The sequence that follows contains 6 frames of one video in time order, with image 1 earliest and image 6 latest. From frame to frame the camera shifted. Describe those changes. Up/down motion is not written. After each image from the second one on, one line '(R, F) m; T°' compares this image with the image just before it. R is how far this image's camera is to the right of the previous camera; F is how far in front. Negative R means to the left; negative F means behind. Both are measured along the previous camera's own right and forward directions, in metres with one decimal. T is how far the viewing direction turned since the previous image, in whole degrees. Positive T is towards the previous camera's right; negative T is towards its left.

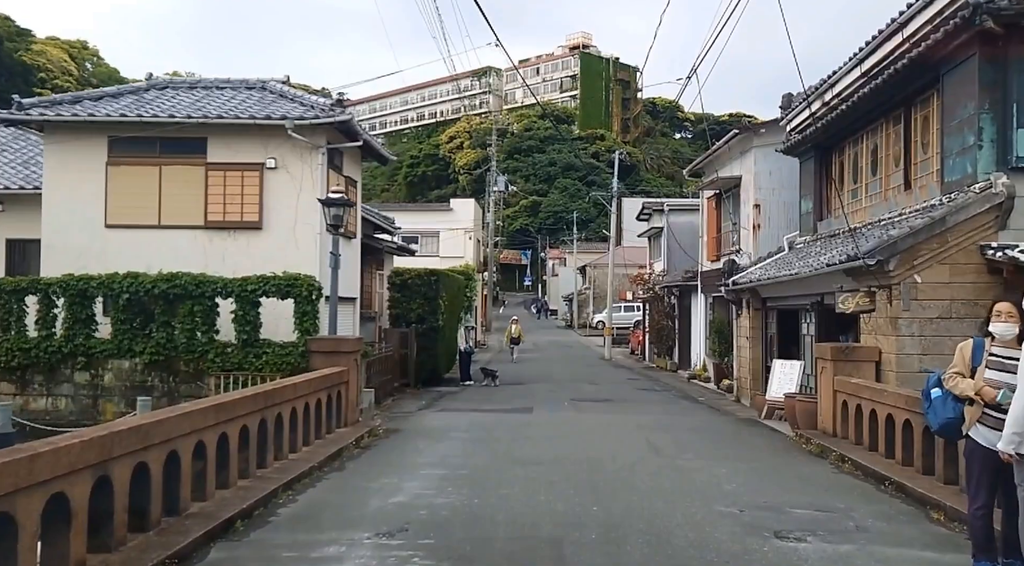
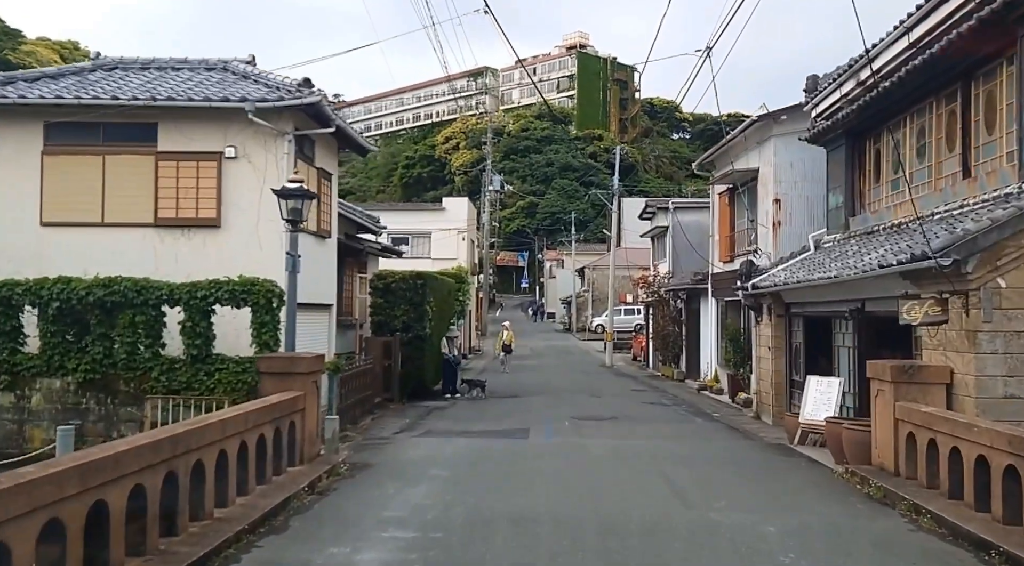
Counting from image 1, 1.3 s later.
(+0.1, +2.2) m; 0°
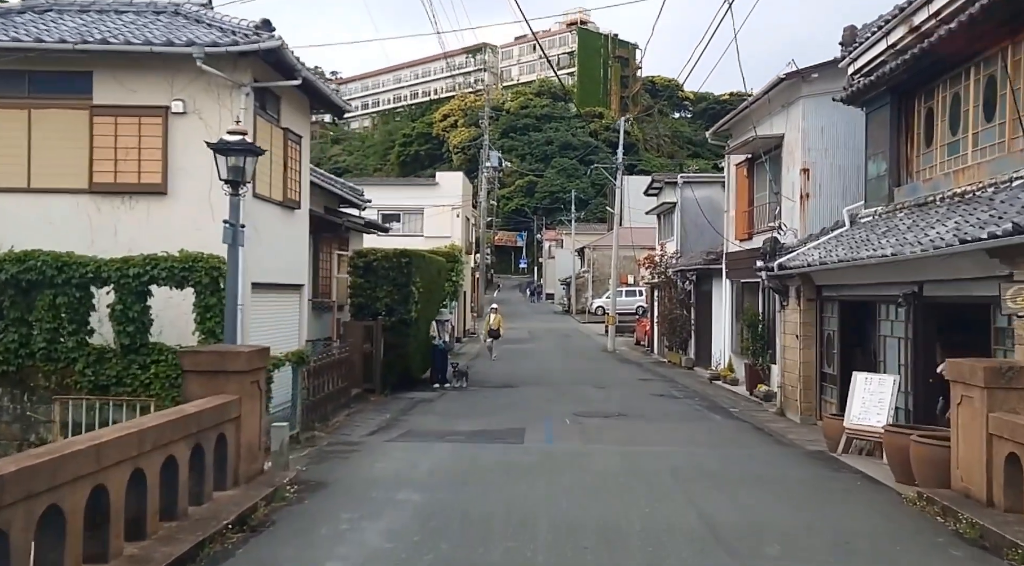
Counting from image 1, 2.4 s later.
(+0.1, +2.2) m; 0°
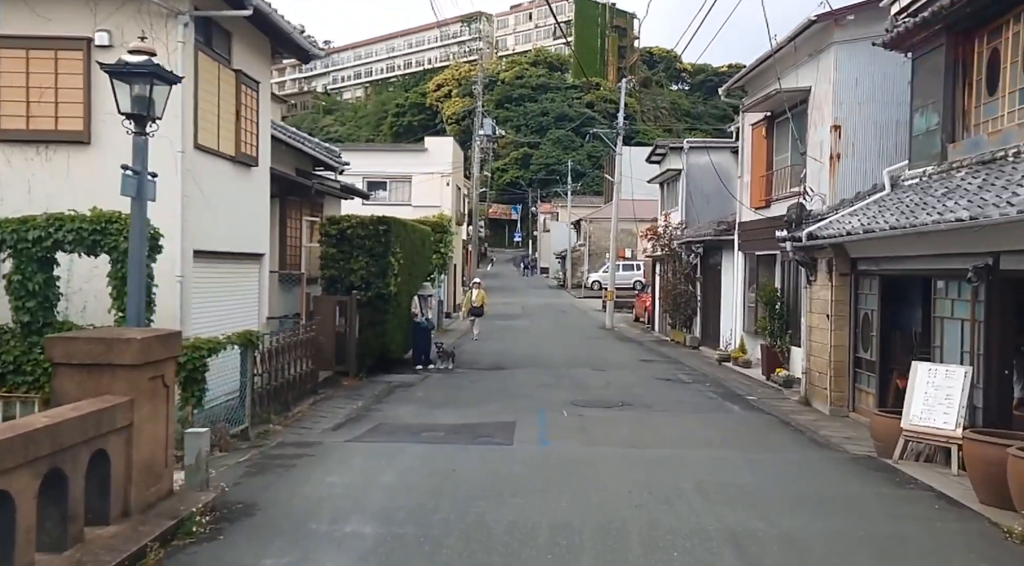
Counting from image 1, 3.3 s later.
(+0.1, +2.1) m; 0°
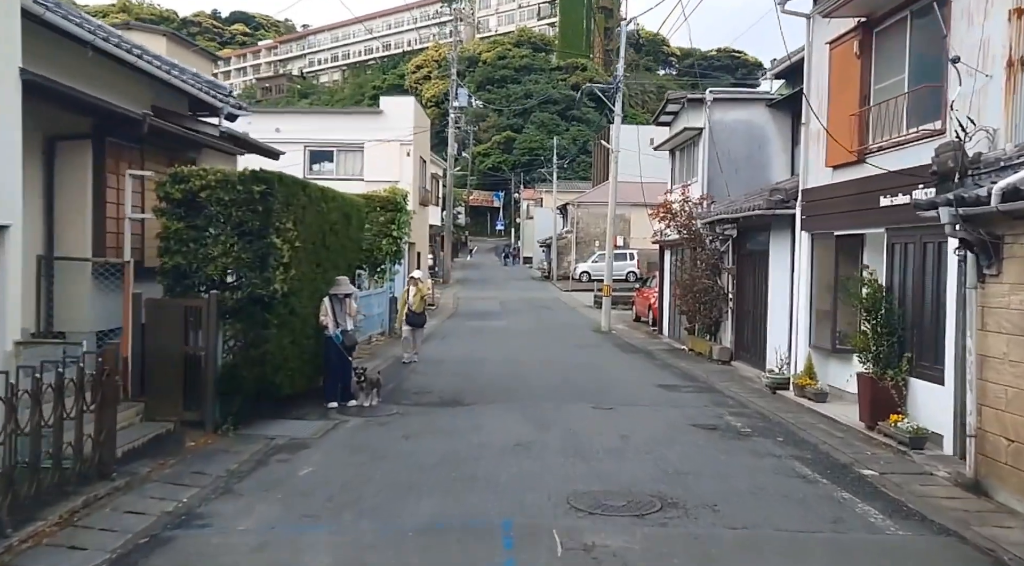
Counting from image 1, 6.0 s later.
(+0.3, +6.7) m; +1°
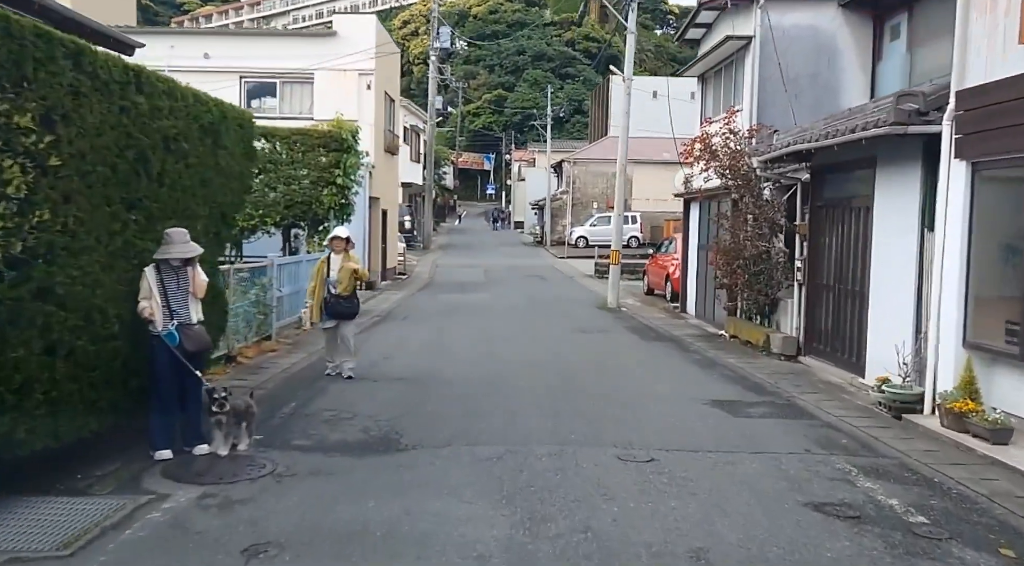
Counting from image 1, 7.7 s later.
(+0.2, +5.8) m; 0°
